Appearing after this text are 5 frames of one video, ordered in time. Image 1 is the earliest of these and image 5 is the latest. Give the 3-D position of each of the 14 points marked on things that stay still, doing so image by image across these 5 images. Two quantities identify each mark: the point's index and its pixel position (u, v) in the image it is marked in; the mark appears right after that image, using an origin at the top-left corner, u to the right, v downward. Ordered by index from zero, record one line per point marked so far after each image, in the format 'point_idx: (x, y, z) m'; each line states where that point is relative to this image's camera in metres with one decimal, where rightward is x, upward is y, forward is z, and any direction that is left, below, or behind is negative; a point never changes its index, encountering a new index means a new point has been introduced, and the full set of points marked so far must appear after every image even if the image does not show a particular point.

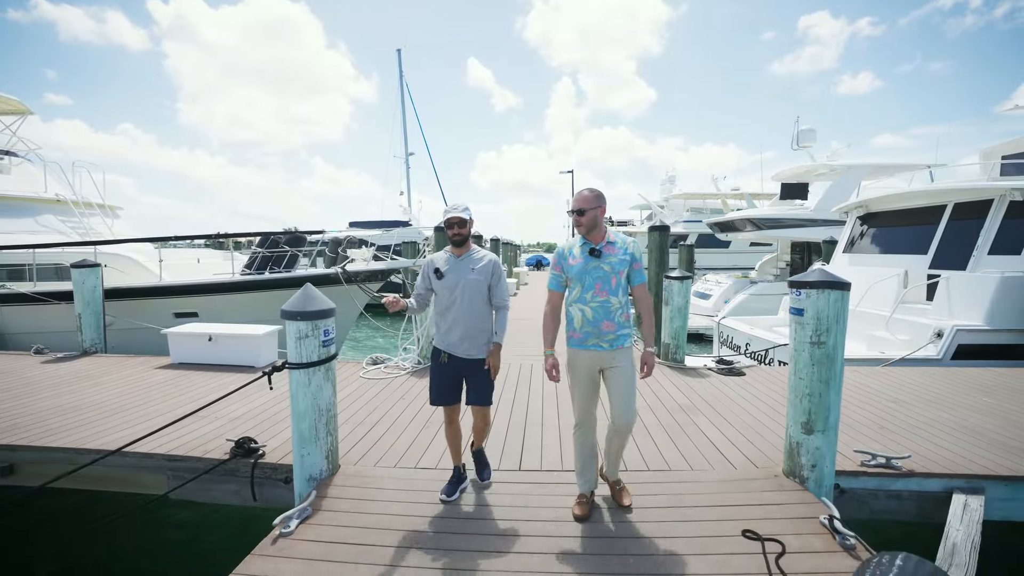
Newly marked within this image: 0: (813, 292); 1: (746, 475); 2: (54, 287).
0: (+1.6, 0.0, +2.6) m
1: (+1.4, -1.1, +2.8) m
2: (-6.2, 0.0, +6.7) m
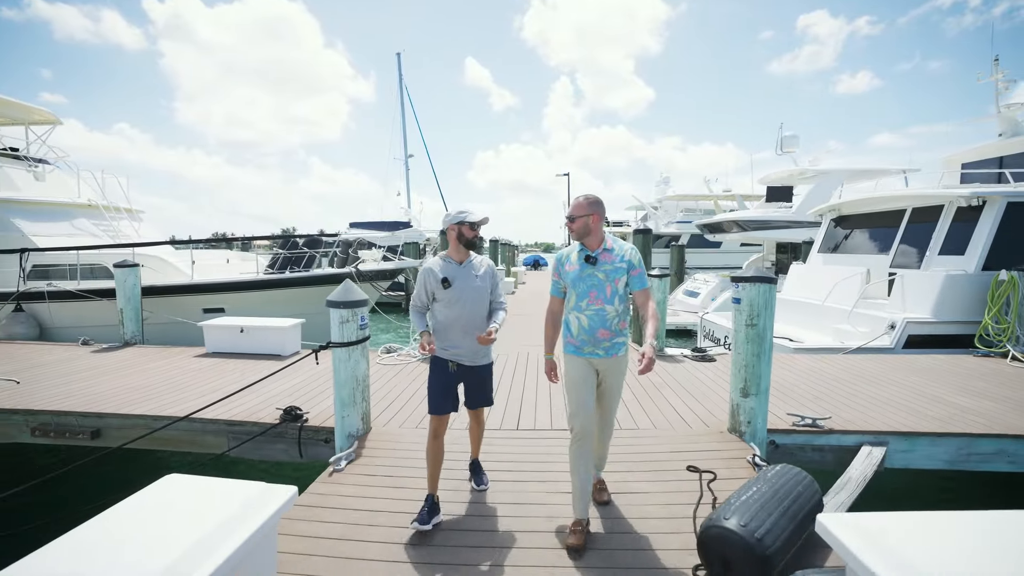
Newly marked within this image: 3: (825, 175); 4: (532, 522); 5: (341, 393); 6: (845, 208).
0: (+1.6, 0.0, +3.3) m
1: (+1.3, -1.0, +3.5) m
2: (-6.2, 0.0, +7.3) m
3: (+8.6, +3.1, +13.5) m
4: (+0.1, -1.2, +2.6) m
5: (-1.2, -0.7, +3.4) m
6: (+5.8, +1.4, +8.4) m
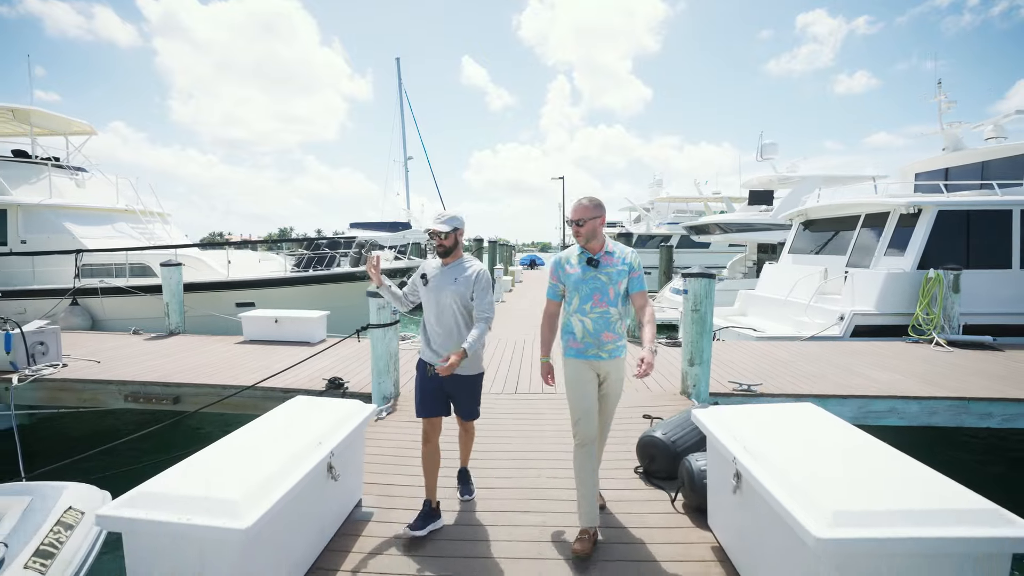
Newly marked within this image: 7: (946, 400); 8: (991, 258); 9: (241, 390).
0: (+1.6, +0.1, +4.2) m
1: (+1.3, -1.0, +4.5) m
2: (-6.2, +0.1, +8.3) m
3: (+8.5, +3.2, +14.6) m
4: (+0.1, -1.2, +3.6) m
5: (-1.2, -0.7, +4.4) m
6: (+5.7, +1.4, +9.4) m
7: (+4.0, -1.0, +4.5) m
8: (+7.2, +0.5, +7.4) m
9: (-2.6, -1.0, +4.8) m
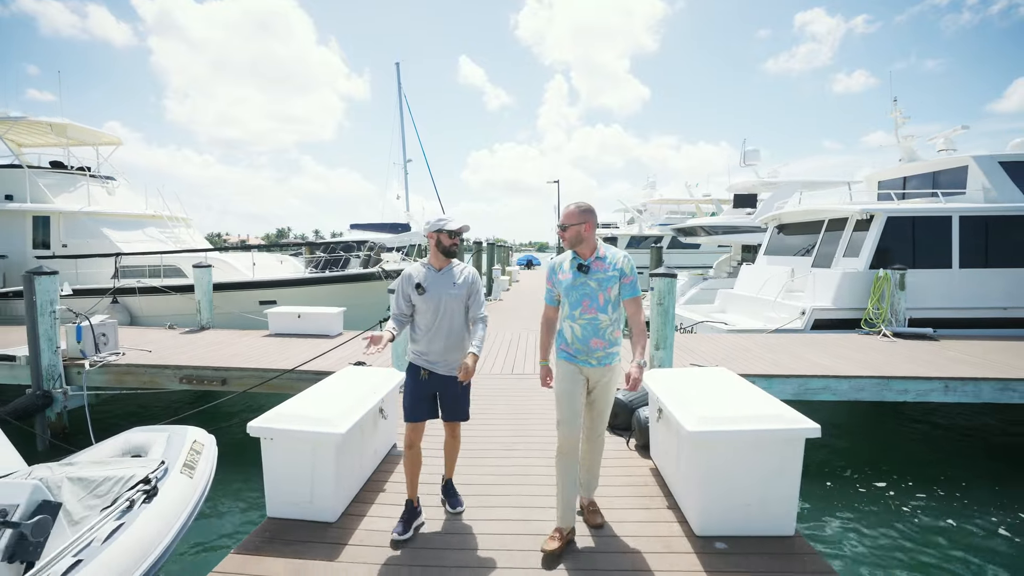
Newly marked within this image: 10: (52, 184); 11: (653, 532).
0: (+1.5, +0.1, +5.1) m
1: (+1.3, -1.0, +5.4) m
2: (-6.3, +0.1, +9.1) m
3: (+8.5, +3.2, +15.5) m
4: (+0.1, -1.2, +4.5) m
5: (-1.2, -0.7, +5.3) m
6: (+5.7, +1.5, +10.3) m
7: (+3.9, -1.0, +5.4) m
8: (+7.2, +0.5, +8.3) m
9: (-2.7, -1.0, +5.7) m
10: (-9.0, +2.0, +9.7) m
11: (+0.7, -1.2, +2.4) m
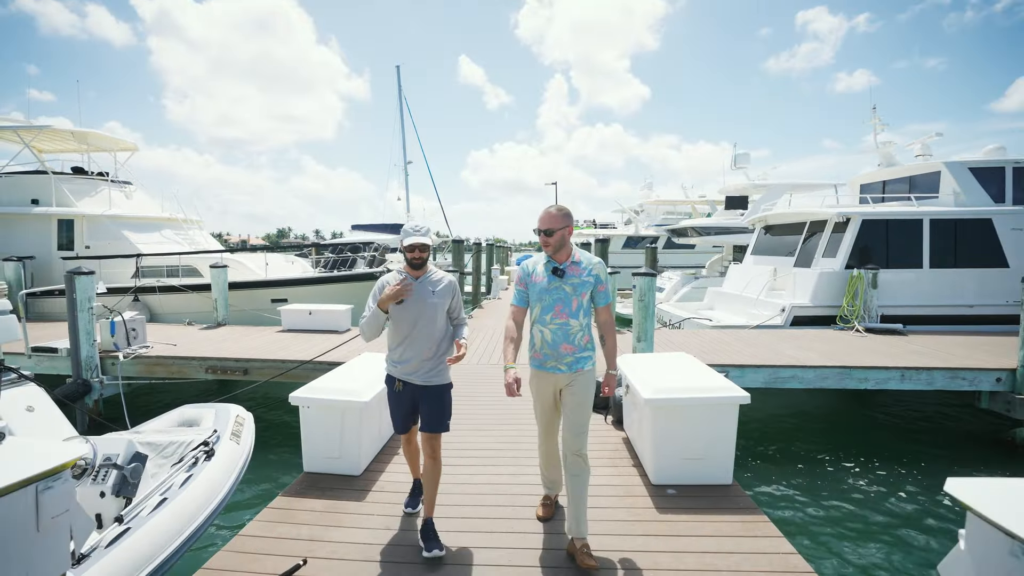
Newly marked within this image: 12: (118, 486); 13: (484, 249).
0: (+1.5, +0.1, +5.7) m
1: (+1.3, -0.9, +6.0) m
2: (-6.3, +0.1, +9.7) m
3: (+8.4, +3.2, +16.0) m
4: (0.0, -1.1, +5.0) m
5: (-1.3, -0.6, +5.8) m
6: (+5.6, +1.5, +10.8) m
7: (+3.9, -1.0, +5.9) m
8: (+7.1, +0.5, +8.9) m
9: (-2.7, -1.0, +6.2) m
10: (-9.1, +2.1, +10.2) m
11: (+0.6, -1.2, +3.0) m
12: (-2.0, -1.0, +2.5) m
13: (-0.9, +1.3, +16.1) m
